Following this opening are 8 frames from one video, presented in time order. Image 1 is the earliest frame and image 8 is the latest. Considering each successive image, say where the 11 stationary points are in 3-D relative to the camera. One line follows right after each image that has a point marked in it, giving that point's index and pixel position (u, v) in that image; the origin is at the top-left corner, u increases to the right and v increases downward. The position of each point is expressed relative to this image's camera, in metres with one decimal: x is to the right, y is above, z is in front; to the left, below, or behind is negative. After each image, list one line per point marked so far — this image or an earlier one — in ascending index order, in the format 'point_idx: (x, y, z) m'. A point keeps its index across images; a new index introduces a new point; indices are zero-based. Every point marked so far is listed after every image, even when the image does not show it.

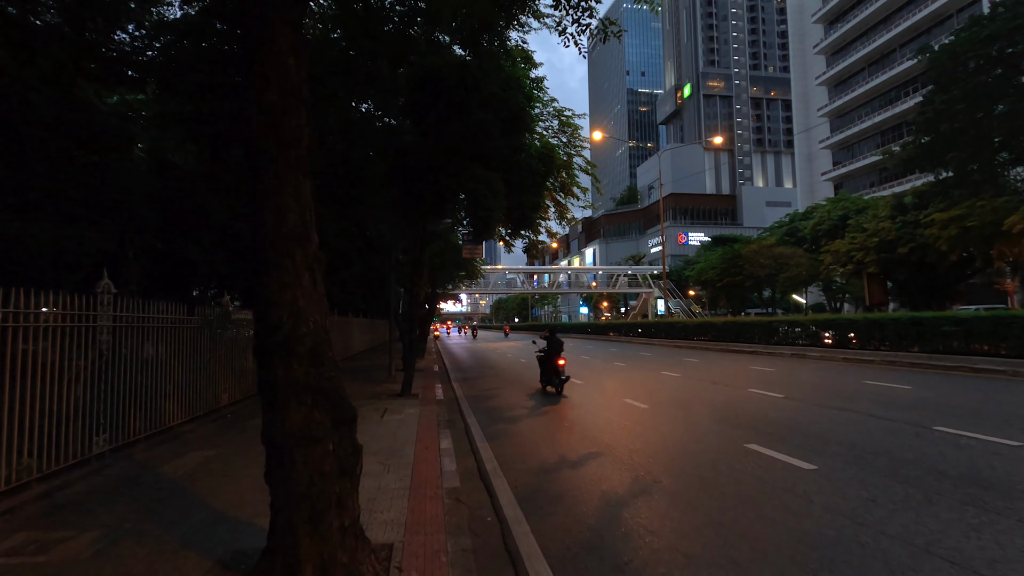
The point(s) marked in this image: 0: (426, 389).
0: (-2.4, -2.8, +14.7) m
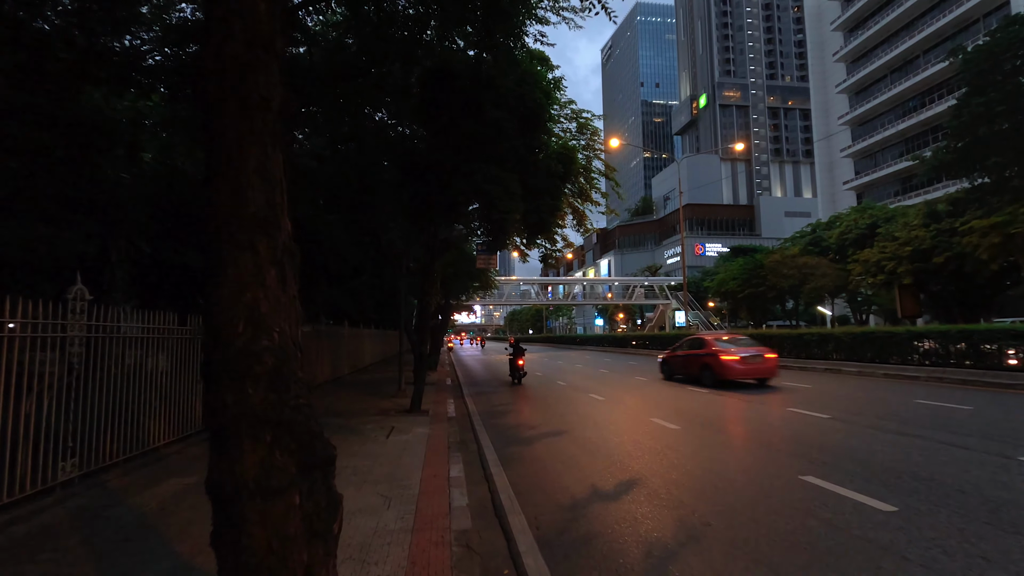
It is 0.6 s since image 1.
0: (-2.0, -3.1, +13.9) m
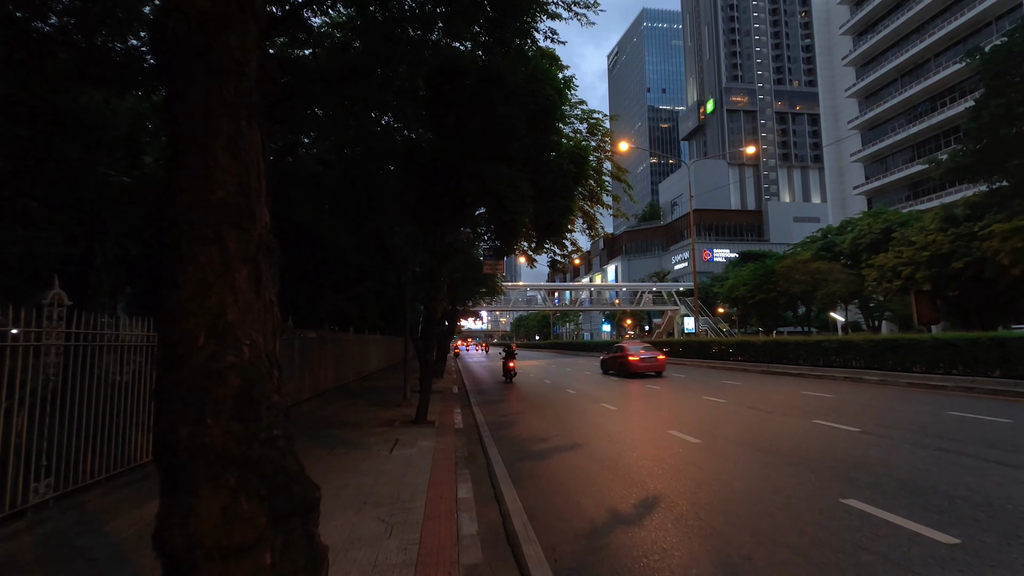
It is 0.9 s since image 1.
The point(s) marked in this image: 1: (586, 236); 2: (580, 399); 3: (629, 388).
0: (-1.7, -3.2, +13.4) m
1: (+2.7, +1.9, +19.1) m
2: (+2.1, -3.4, +16.2) m
3: (+4.2, -3.6, +19.2) m
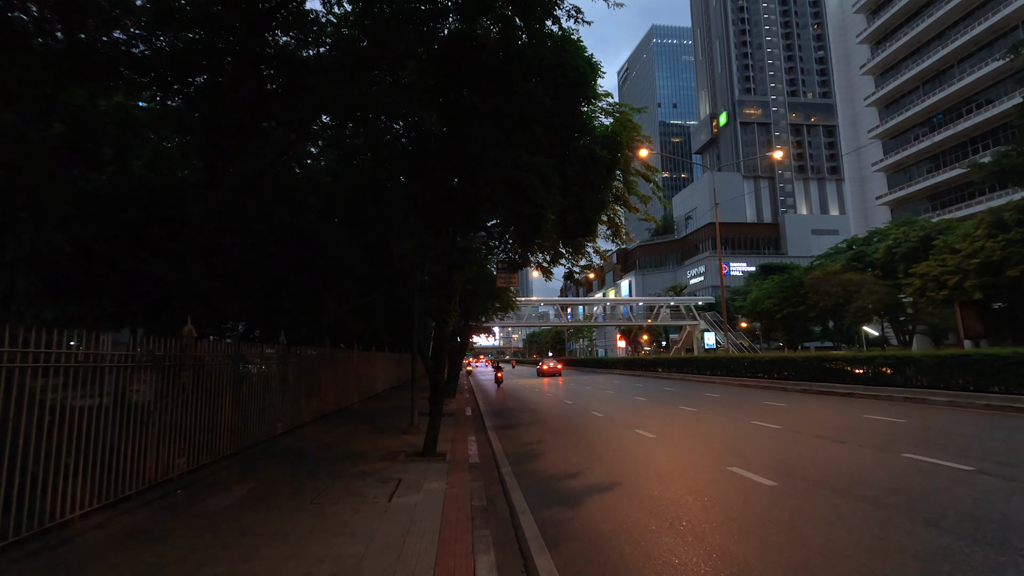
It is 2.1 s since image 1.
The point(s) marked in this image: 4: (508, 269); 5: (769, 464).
0: (-1.2, -3.4, +11.6) m
1: (+3.3, +1.5, +17.5) m
2: (+2.6, -3.7, +14.4) m
3: (+4.8, -4.0, +17.3) m
4: (-0.3, +0.6, +20.9) m
5: (+4.3, -2.9, +8.8) m
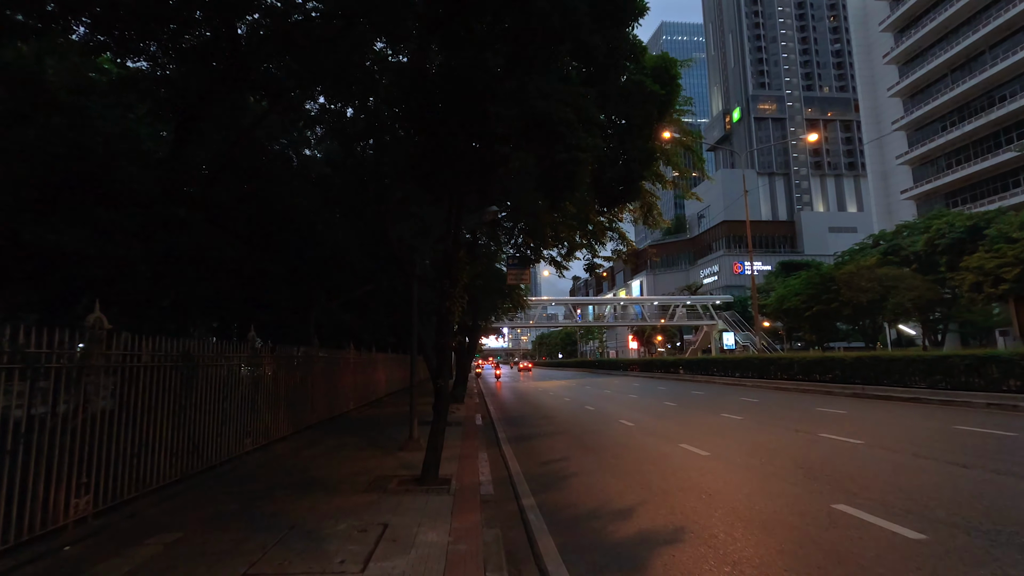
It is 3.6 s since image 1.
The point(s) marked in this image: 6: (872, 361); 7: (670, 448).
0: (-0.9, -3.1, +9.5) m
1: (+3.7, +1.8, +15.2) m
2: (+3.1, -3.4, +12.2) m
3: (+5.3, -3.7, +15.0) m
4: (+0.2, +0.8, +18.7) m
5: (+4.6, -2.6, +6.5) m
6: (+13.4, -2.7, +19.6) m
7: (+3.2, -3.2, +10.6) m
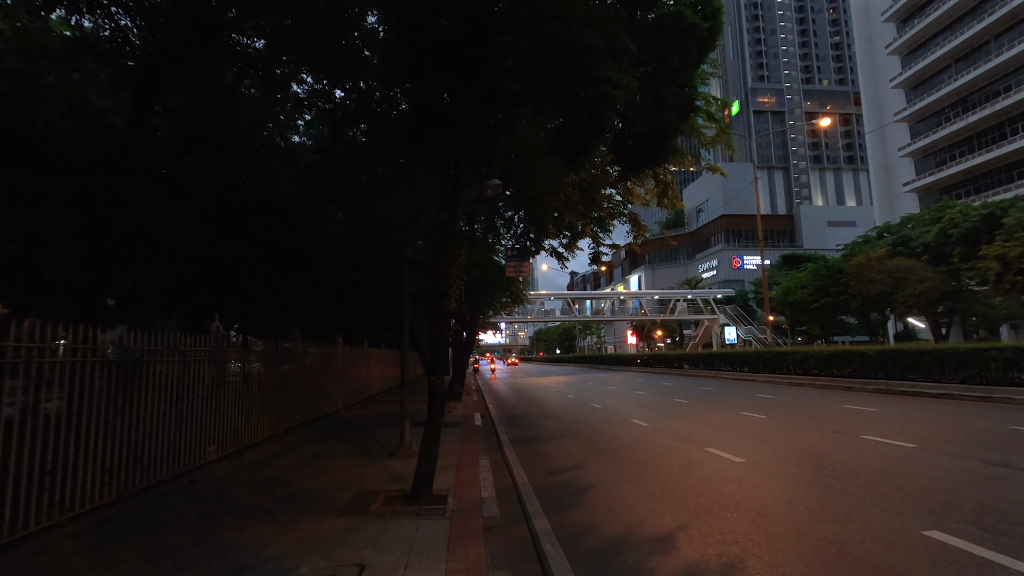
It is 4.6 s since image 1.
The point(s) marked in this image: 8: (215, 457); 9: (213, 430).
0: (-0.8, -2.9, +8.2) m
1: (+3.8, +2.1, +14.0) m
2: (+3.1, -3.1, +10.9) m
3: (+5.4, -3.4, +13.8) m
4: (+0.3, +1.2, +17.4) m
5: (+4.7, -2.3, +5.2) m
6: (+13.4, -2.3, +18.5) m
7: (+3.3, -2.9, +9.4) m
8: (-4.8, -2.7, +8.6) m
9: (-4.9, -2.3, +8.6) m
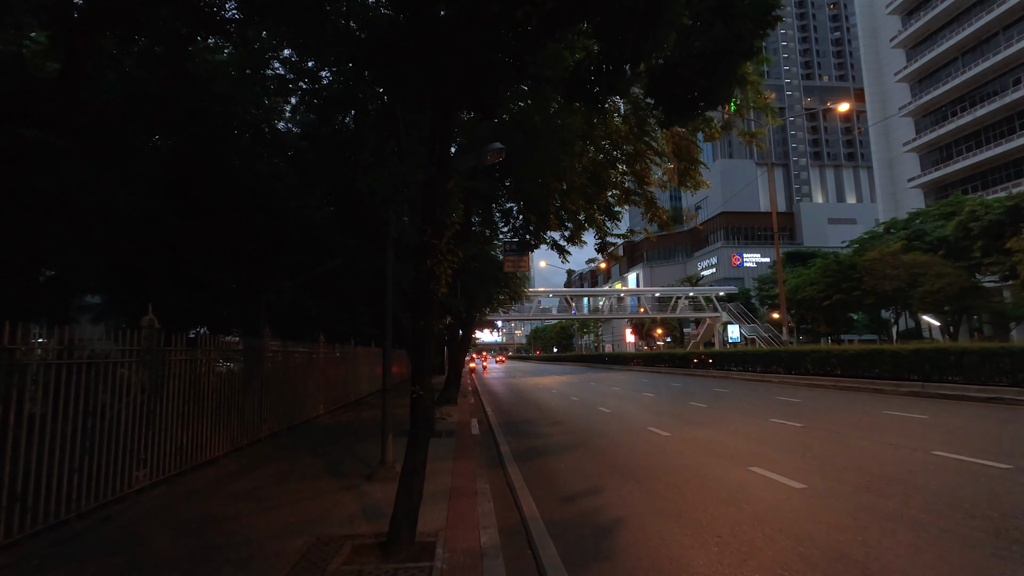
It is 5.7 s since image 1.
0: (-0.7, -2.7, +6.6) m
1: (+3.8, +2.3, +12.3) m
2: (+3.2, -2.9, +9.3) m
3: (+5.4, -3.2, +12.2) m
4: (+0.3, +1.4, +15.8) m
5: (+4.8, -2.2, +3.6) m
6: (+13.5, -2.1, +16.9) m
7: (+3.3, -2.7, +7.8) m
8: (-4.8, -2.5, +7.0) m
9: (-4.8, -2.1, +6.9) m
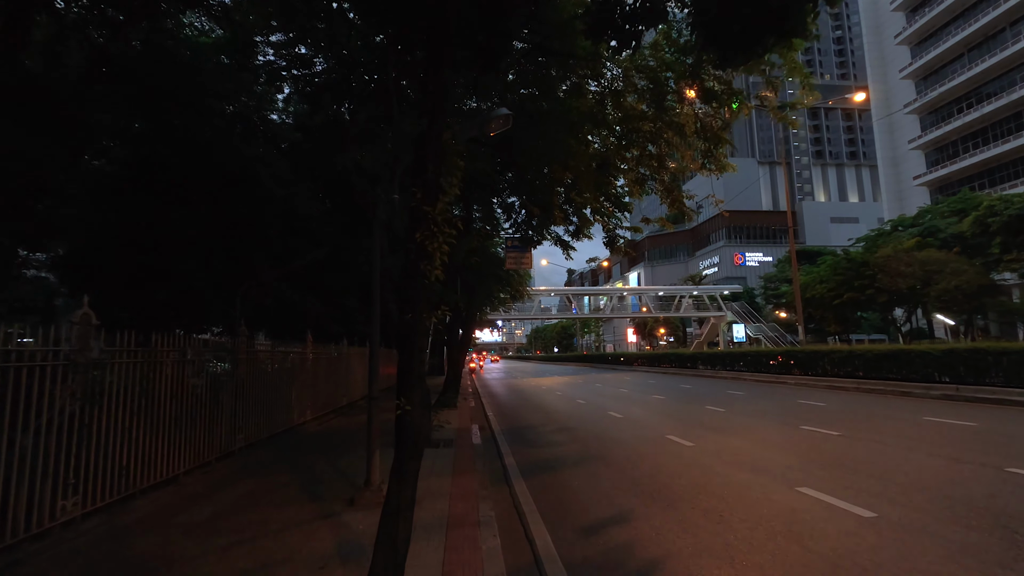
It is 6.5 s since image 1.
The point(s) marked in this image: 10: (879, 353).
0: (-0.6, -2.5, +5.4) m
1: (+3.9, +2.5, +11.2) m
2: (+3.3, -2.8, +8.2) m
3: (+5.5, -3.0, +11.1) m
4: (+0.4, +1.5, +14.6) m
5: (+5.0, -2.0, +2.5) m
6: (+13.6, -2.0, +15.8) m
7: (+3.5, -2.6, +6.6) m
8: (-4.6, -2.4, +5.8) m
9: (-4.7, -2.0, +5.8) m
10: (+13.2, -2.3, +19.2) m
